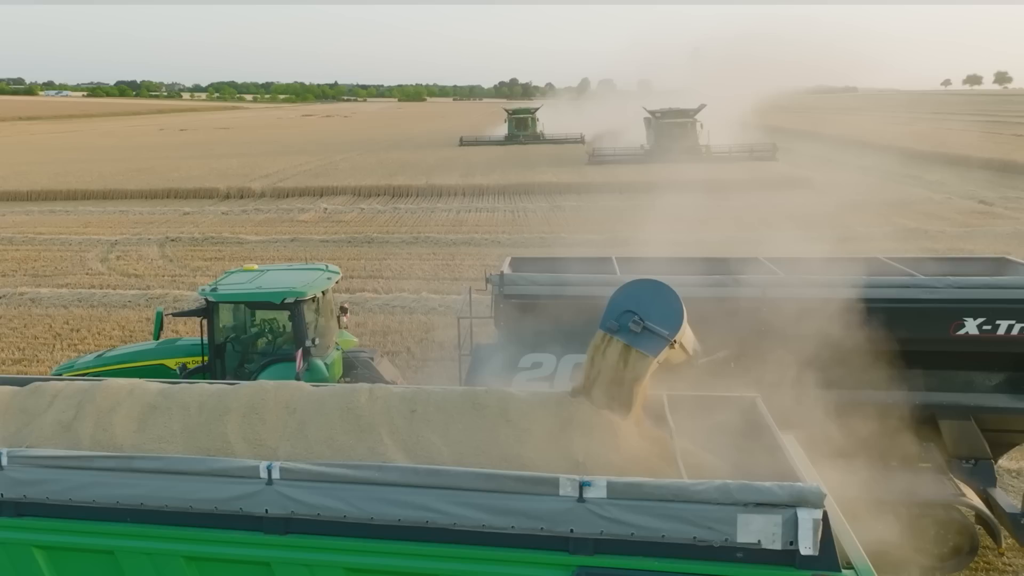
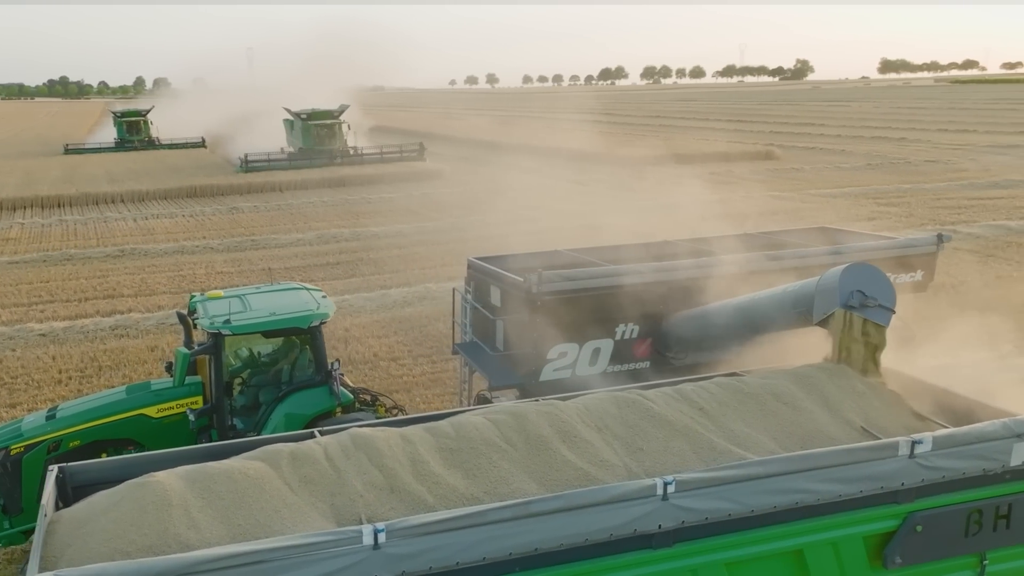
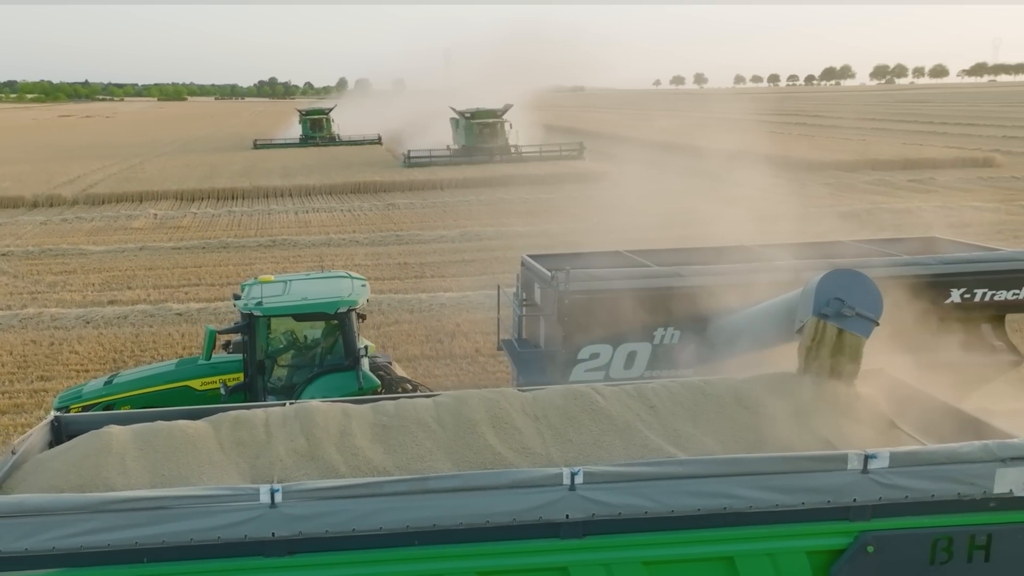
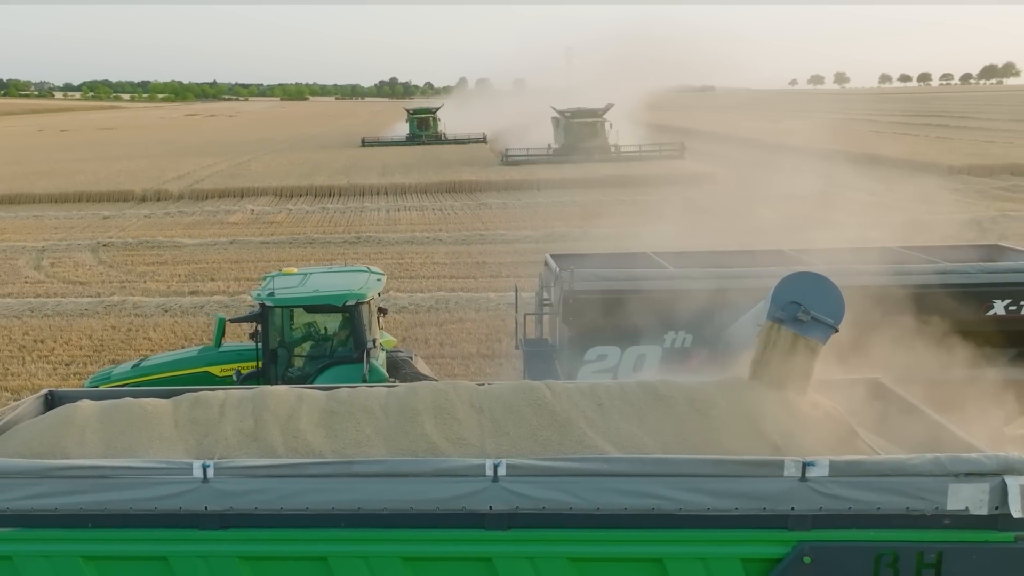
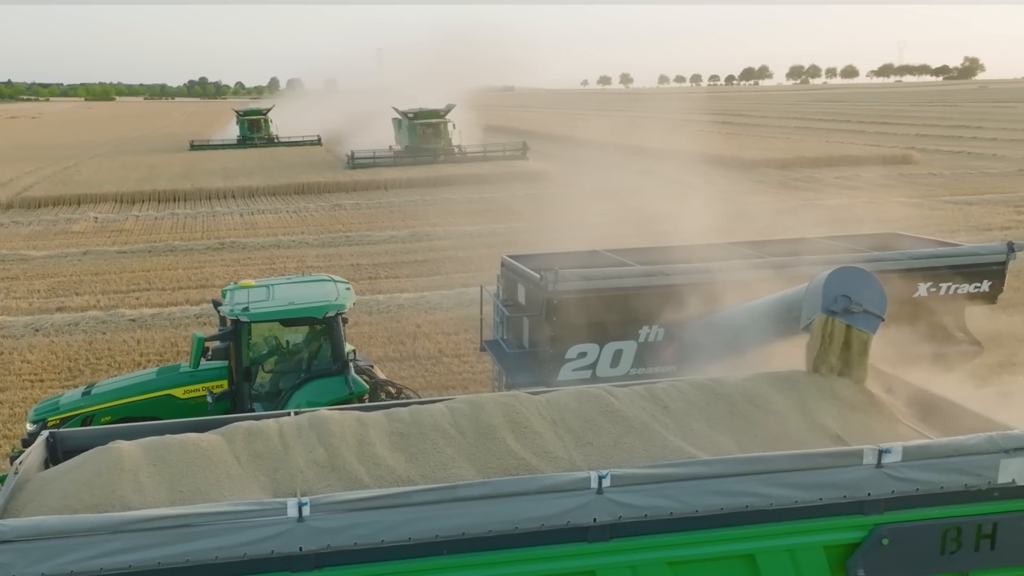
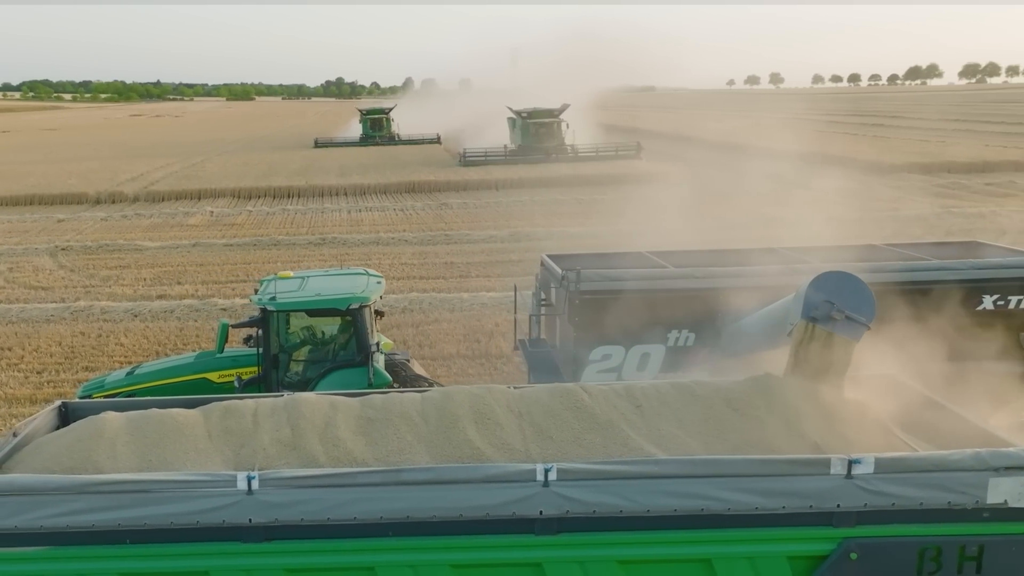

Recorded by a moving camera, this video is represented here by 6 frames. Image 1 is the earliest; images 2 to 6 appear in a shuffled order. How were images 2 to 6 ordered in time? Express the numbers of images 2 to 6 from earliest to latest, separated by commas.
4, 6, 3, 5, 2
